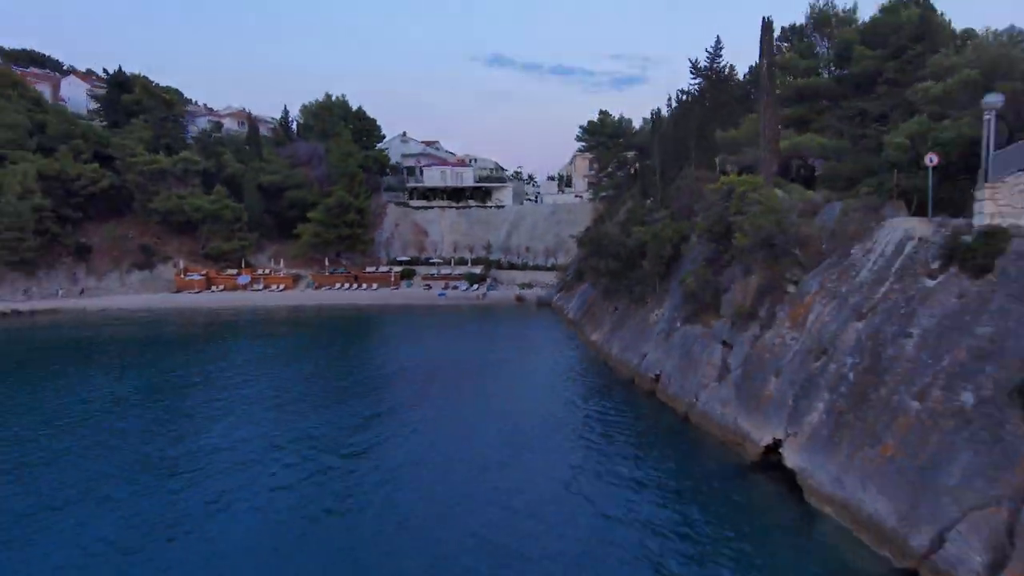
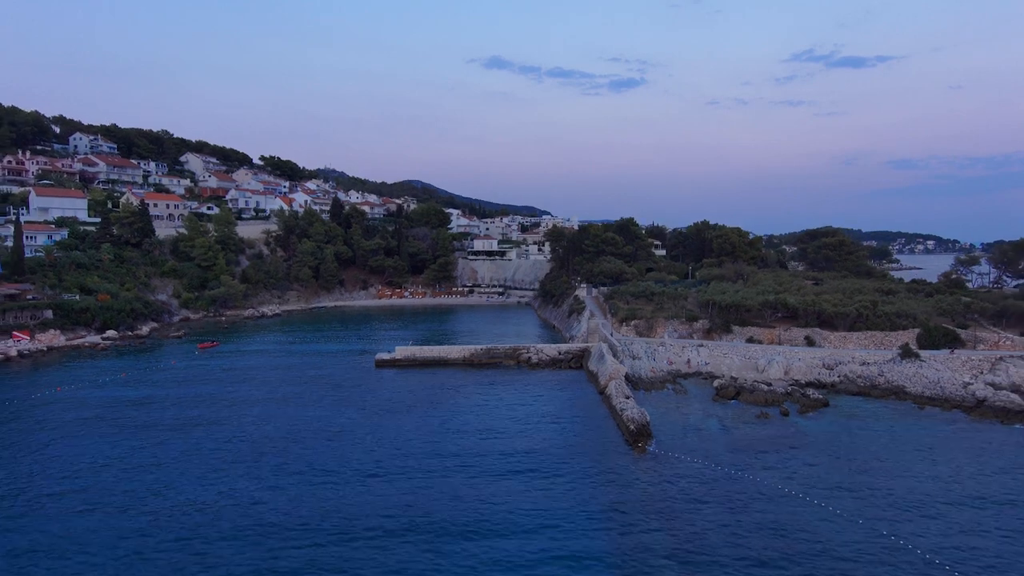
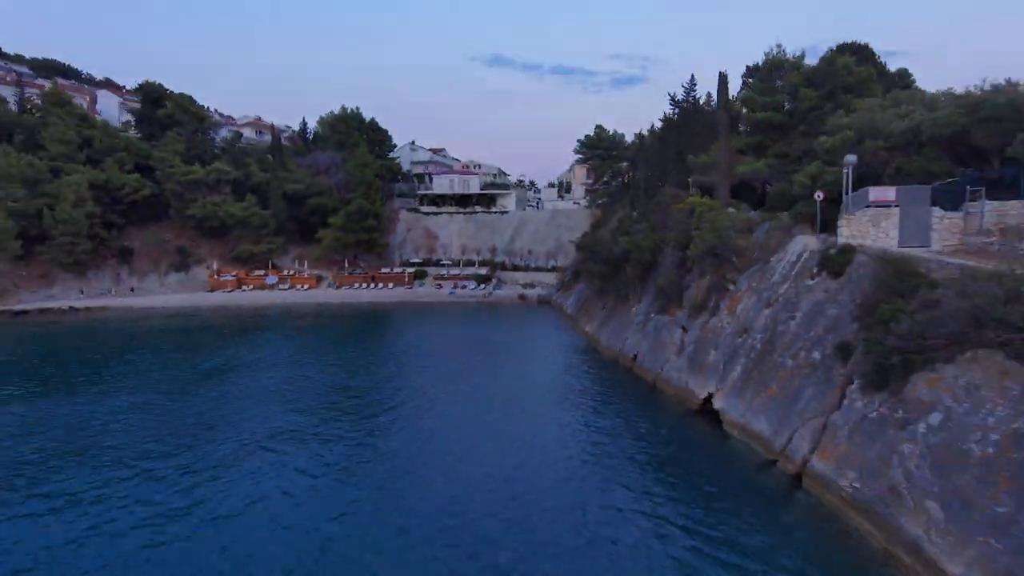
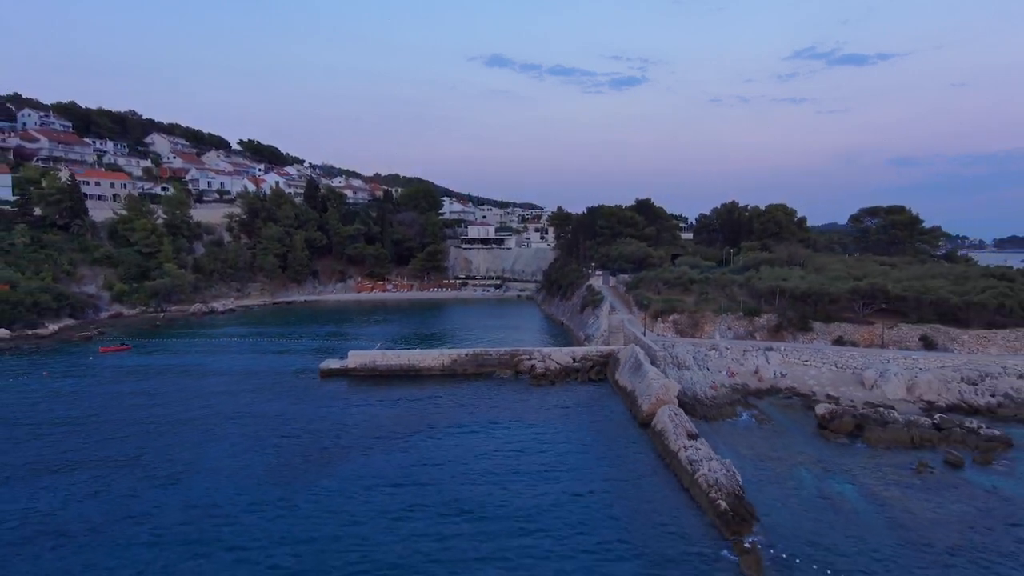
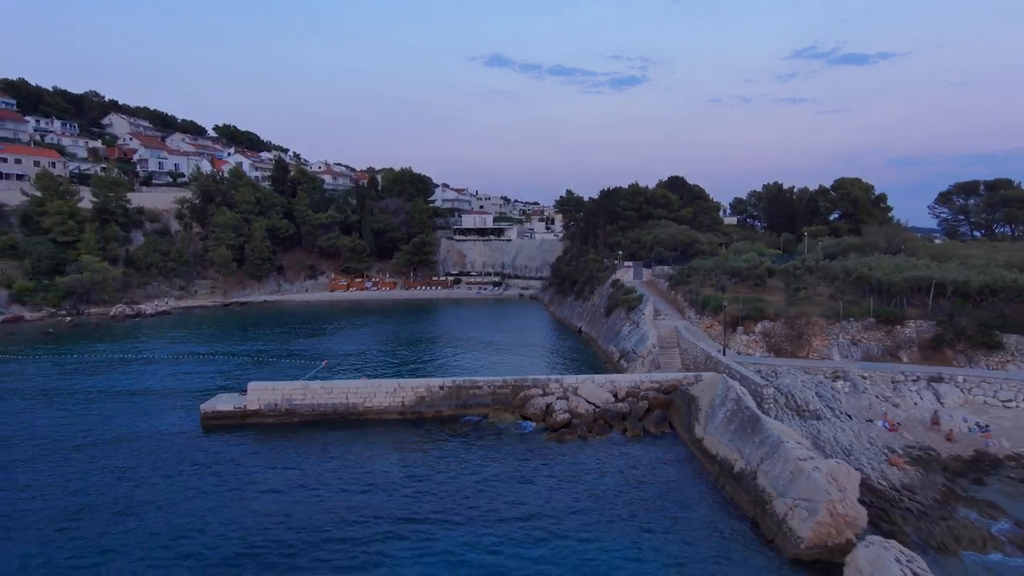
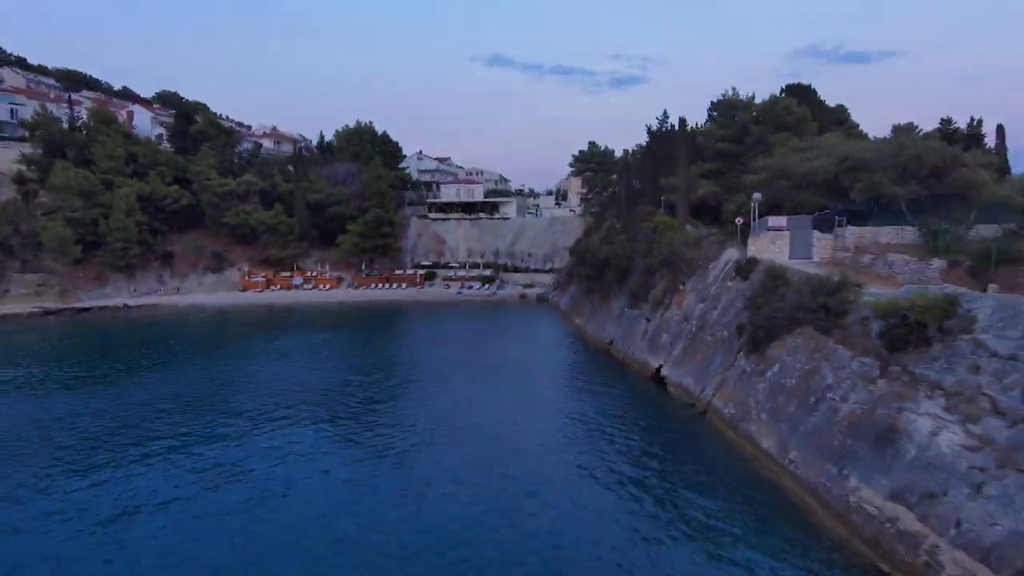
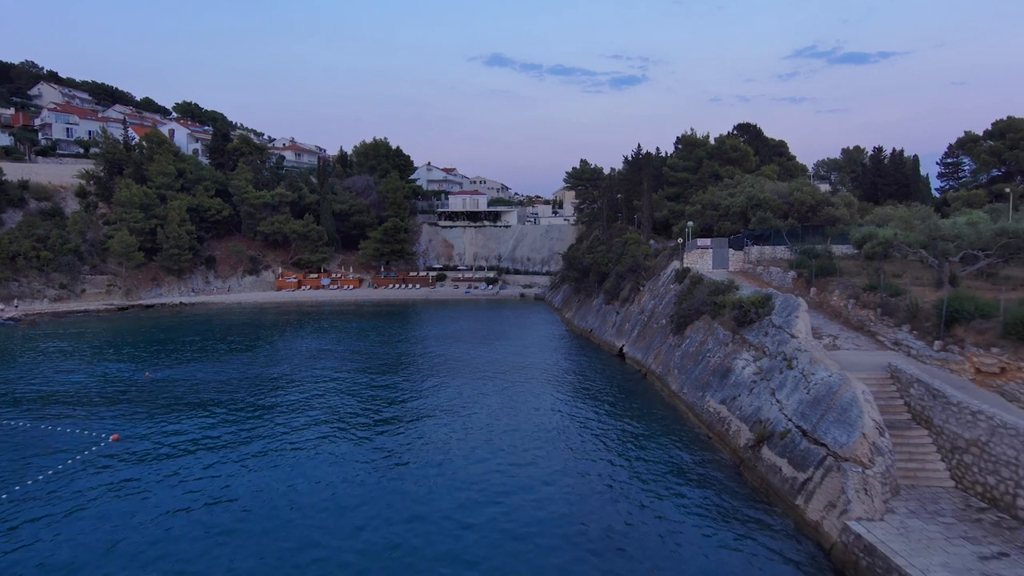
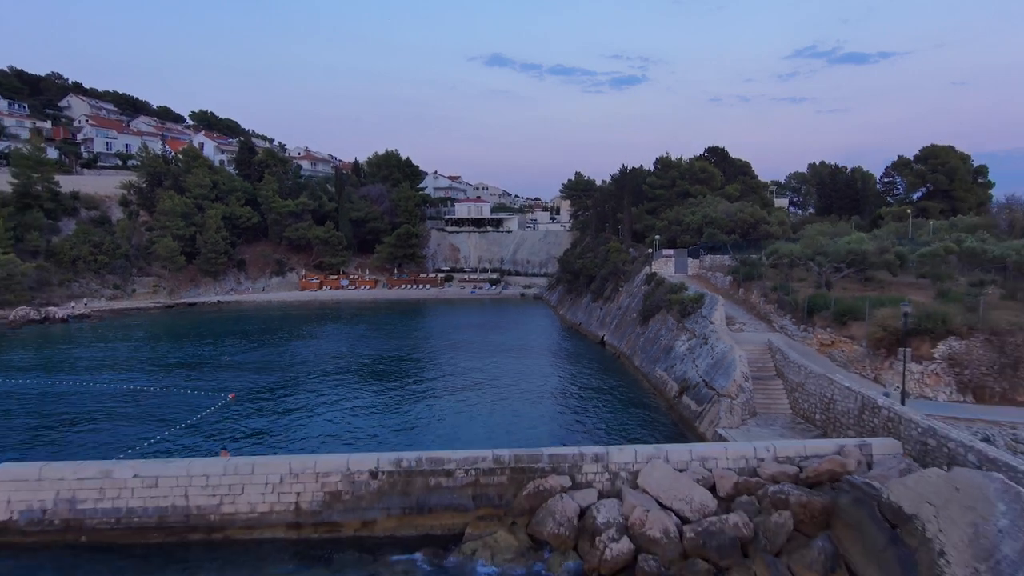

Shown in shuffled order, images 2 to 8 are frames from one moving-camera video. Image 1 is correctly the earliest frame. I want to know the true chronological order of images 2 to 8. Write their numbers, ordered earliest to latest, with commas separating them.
3, 6, 7, 8, 5, 4, 2
